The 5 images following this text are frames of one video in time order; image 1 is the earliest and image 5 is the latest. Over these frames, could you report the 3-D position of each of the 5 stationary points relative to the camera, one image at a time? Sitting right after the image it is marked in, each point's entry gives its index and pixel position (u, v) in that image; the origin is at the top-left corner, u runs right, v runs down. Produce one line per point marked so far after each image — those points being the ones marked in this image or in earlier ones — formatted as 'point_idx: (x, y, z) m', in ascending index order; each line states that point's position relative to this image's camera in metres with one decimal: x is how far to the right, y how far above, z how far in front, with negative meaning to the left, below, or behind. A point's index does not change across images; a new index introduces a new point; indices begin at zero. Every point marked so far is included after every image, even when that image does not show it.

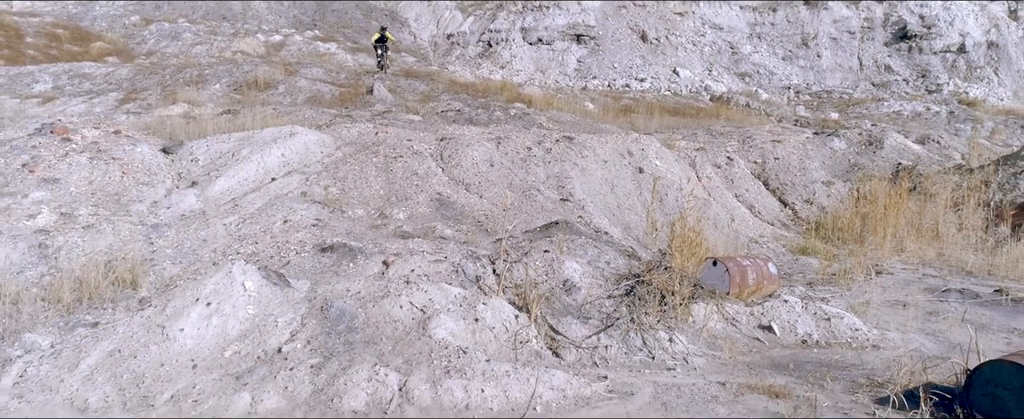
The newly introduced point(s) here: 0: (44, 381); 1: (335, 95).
0: (-2.8, -1.0, +4.1) m
1: (-3.8, +2.4, +14.7) m
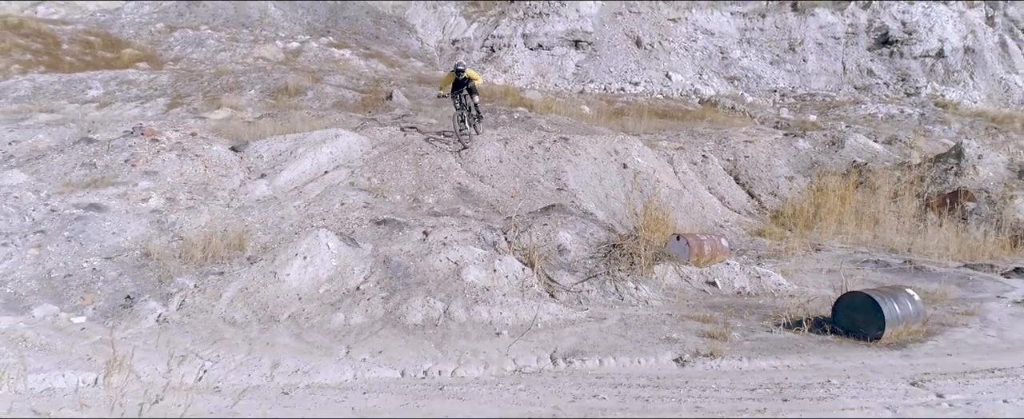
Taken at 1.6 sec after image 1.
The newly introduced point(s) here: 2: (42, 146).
0: (-2.7, -0.8, +6.0) m
1: (-3.7, +2.6, +16.5) m
2: (-7.1, +0.9, +10.4) m
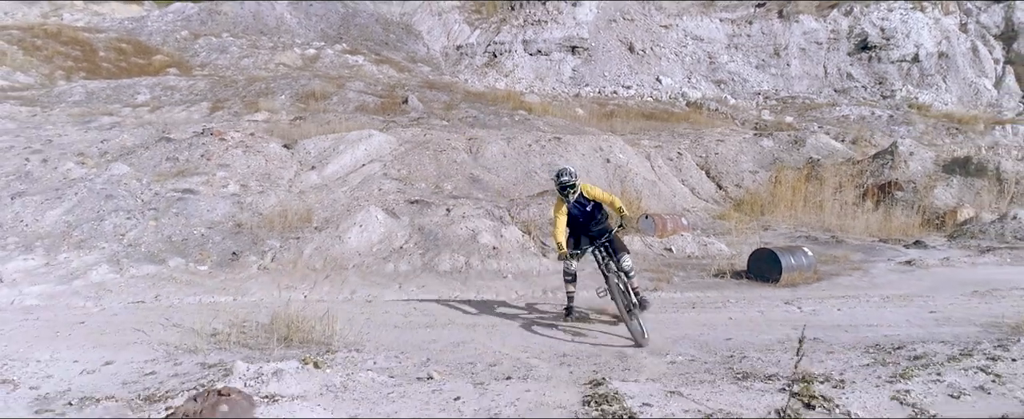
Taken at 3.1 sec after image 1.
0: (-2.7, -0.6, +8.3) m
1: (-3.6, +2.9, +18.8) m
2: (-7.0, +1.2, +12.7) m
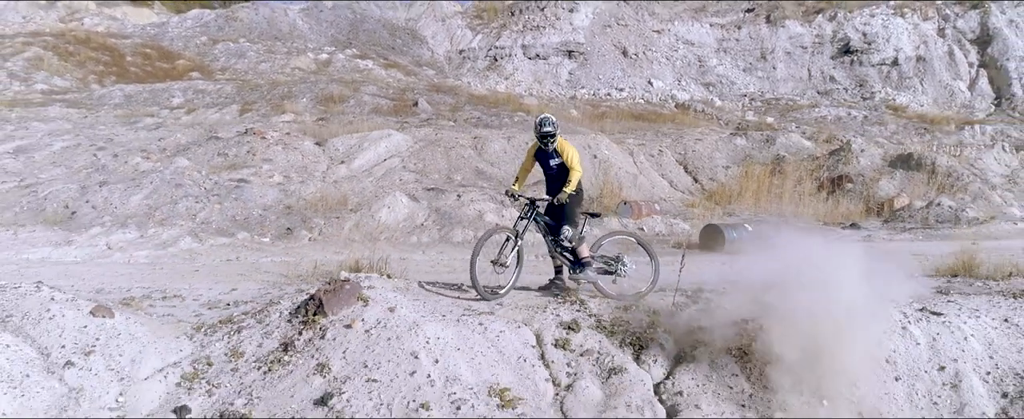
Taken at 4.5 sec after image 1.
0: (-2.7, -0.3, +10.3) m
1: (-3.6, +3.1, +20.9) m
2: (-7.1, +1.4, +14.7) m
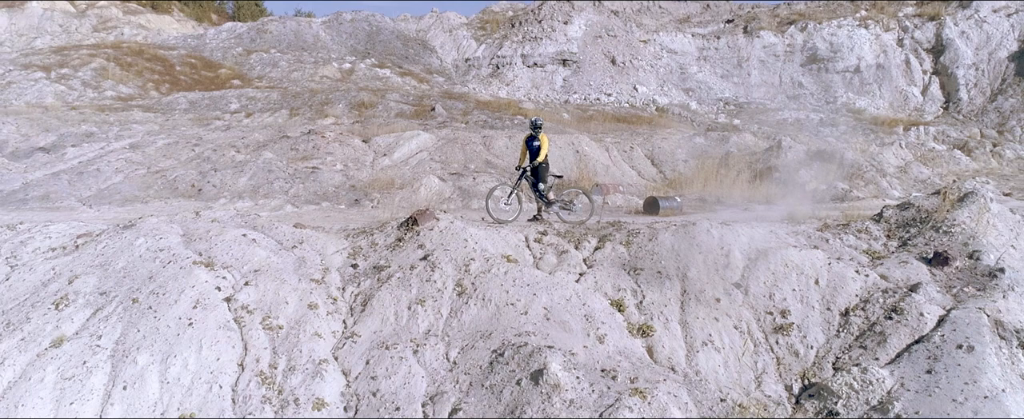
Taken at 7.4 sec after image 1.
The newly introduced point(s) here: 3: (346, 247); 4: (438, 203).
0: (-2.7, +0.2, +14.8) m
1: (-3.6, +3.6, +25.3) m
2: (-7.0, +1.9, +19.2) m
3: (-2.2, -0.5, +9.0) m
4: (-1.6, +0.1, +14.7) m
